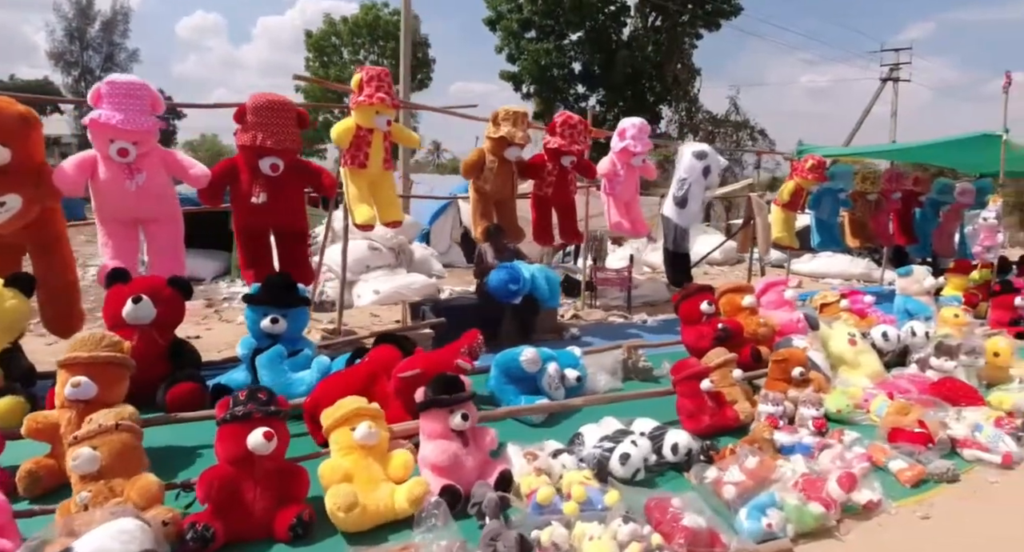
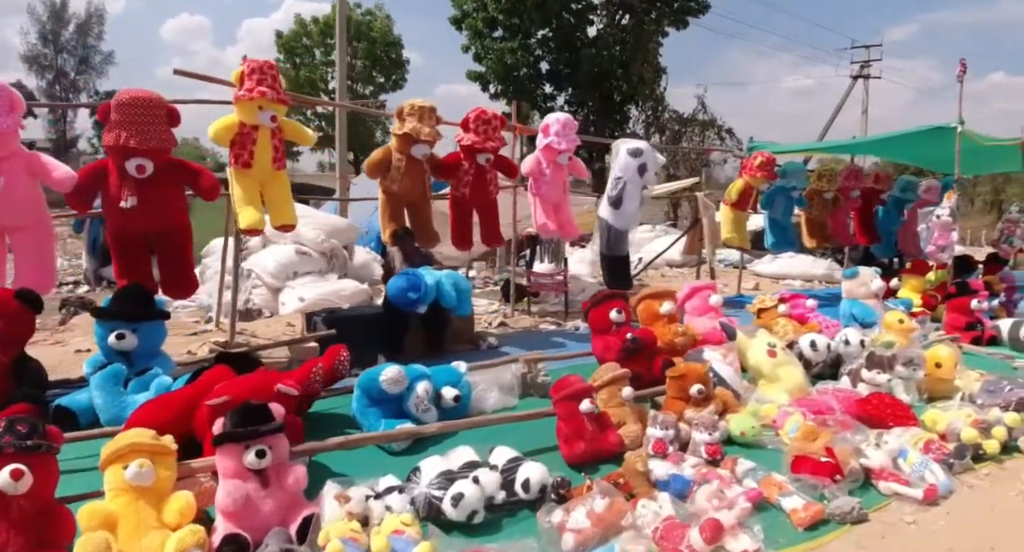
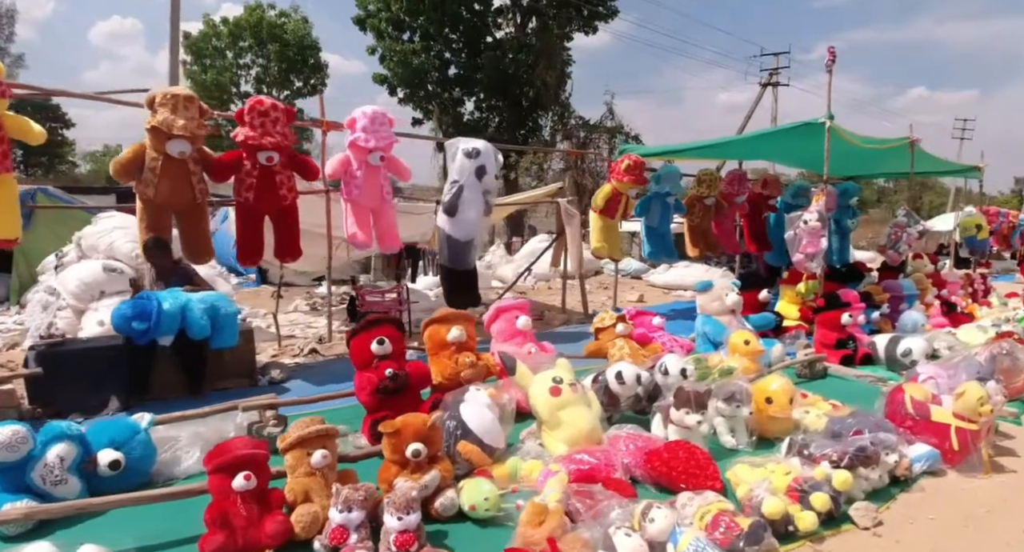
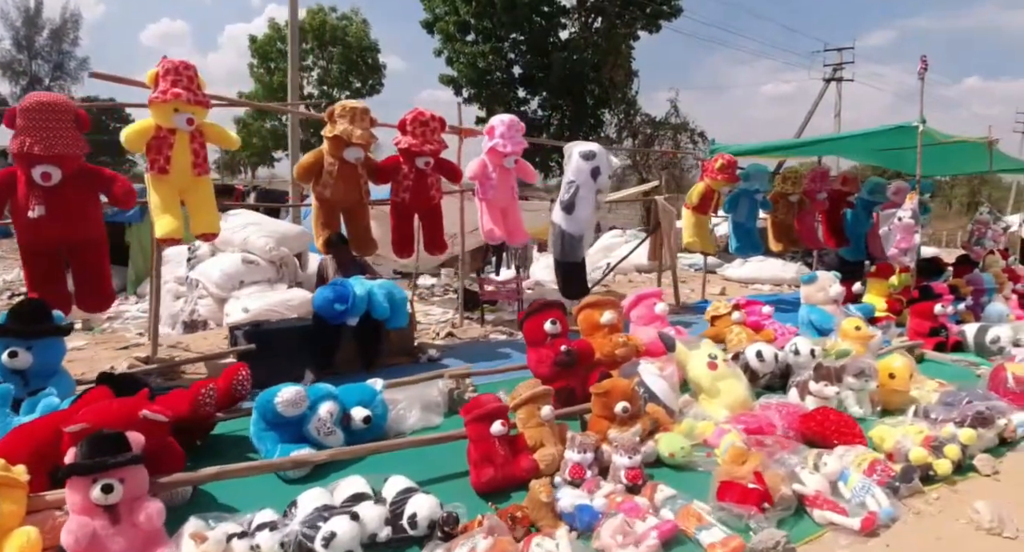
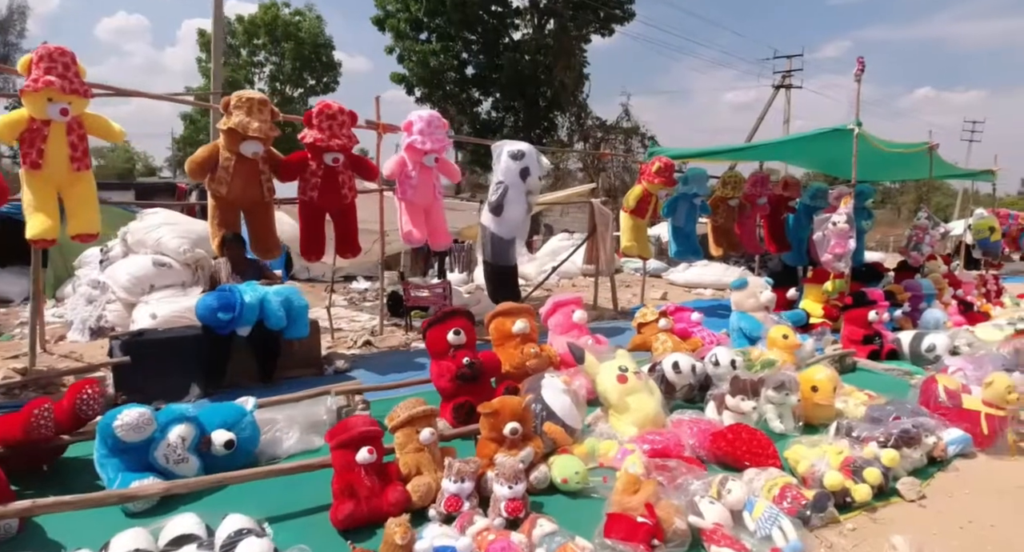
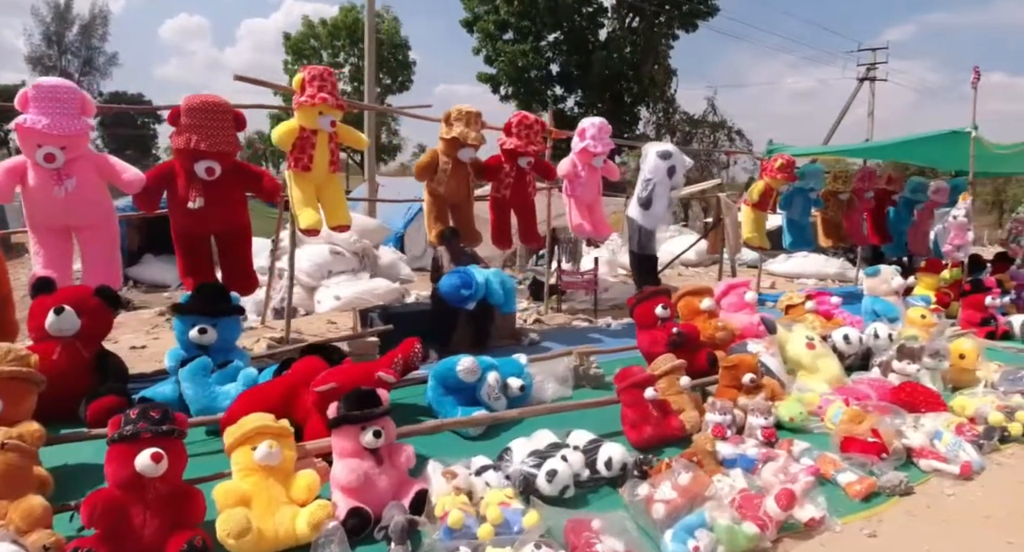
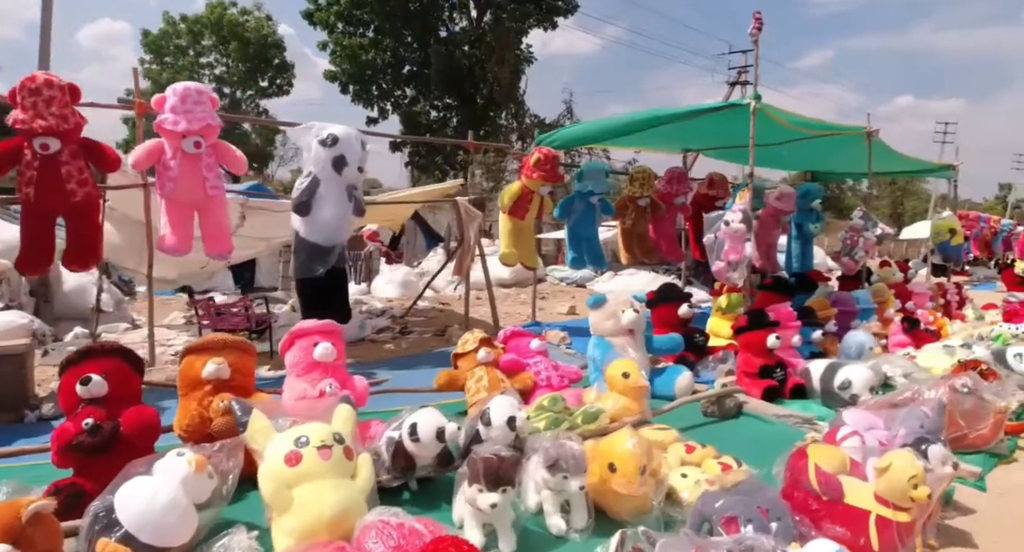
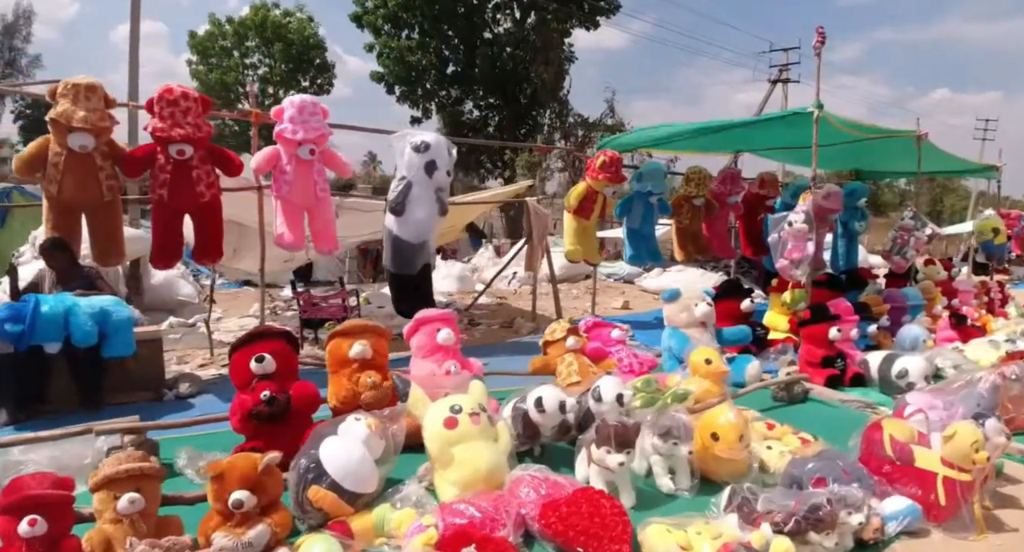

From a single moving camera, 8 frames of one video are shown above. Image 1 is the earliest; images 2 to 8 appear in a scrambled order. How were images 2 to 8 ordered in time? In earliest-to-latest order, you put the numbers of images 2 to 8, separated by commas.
6, 2, 4, 5, 3, 8, 7
